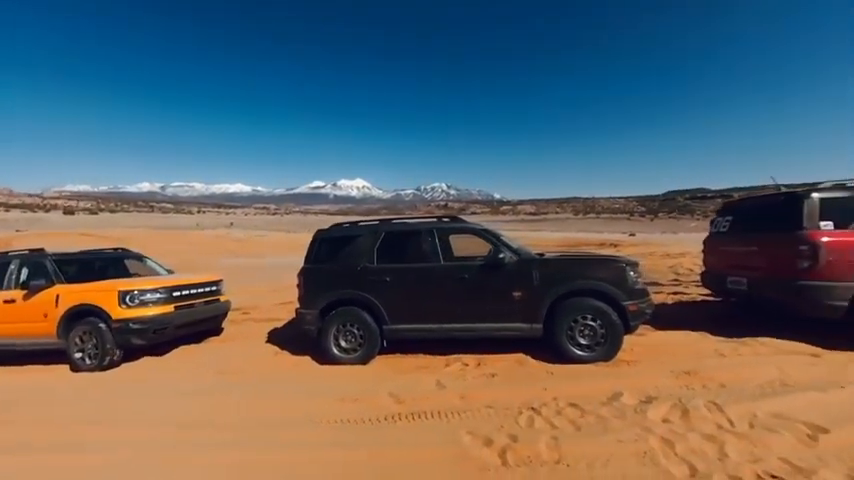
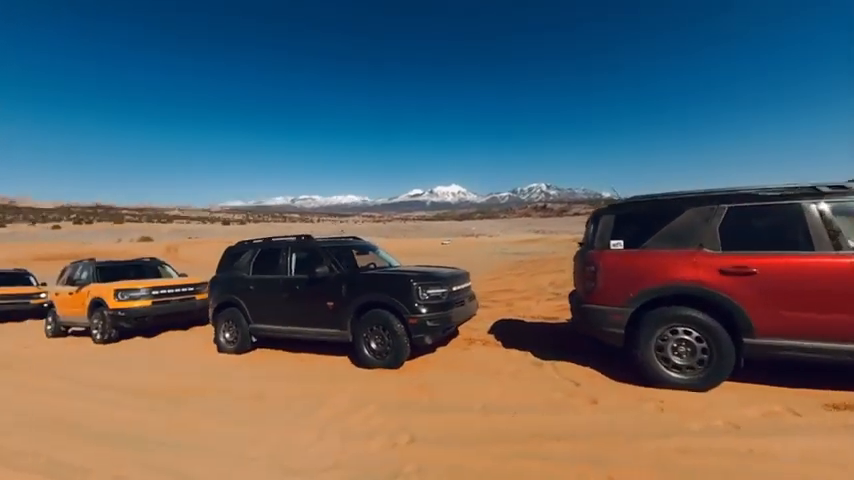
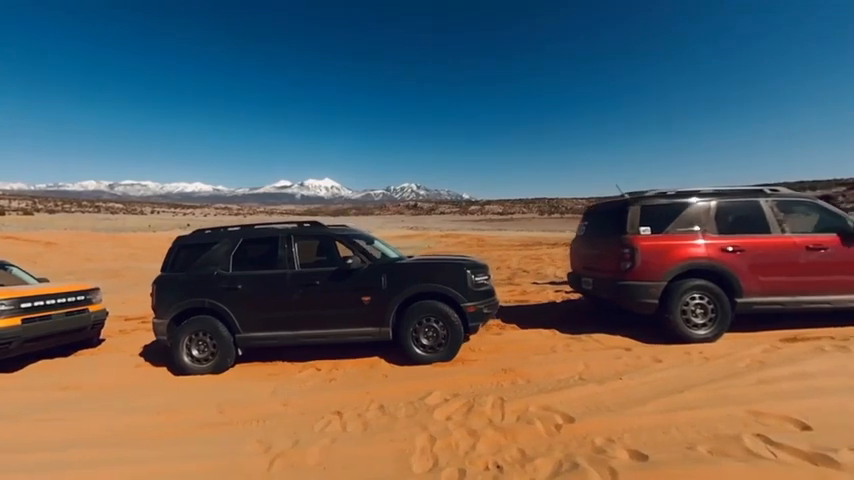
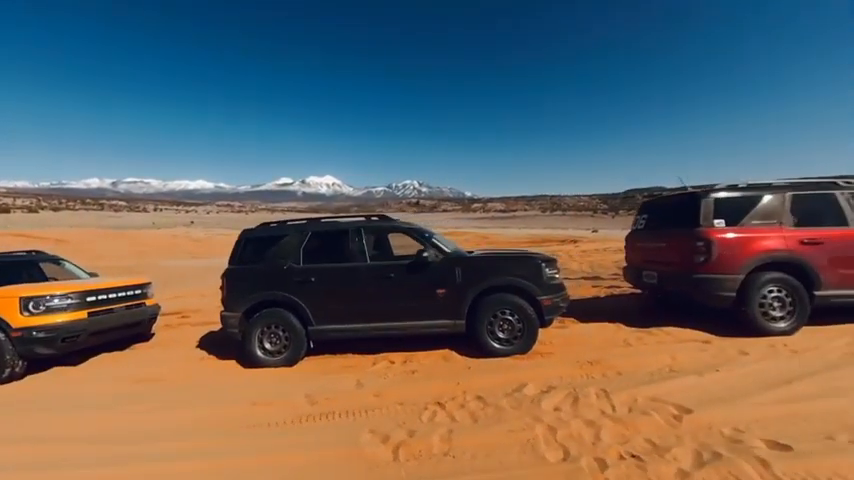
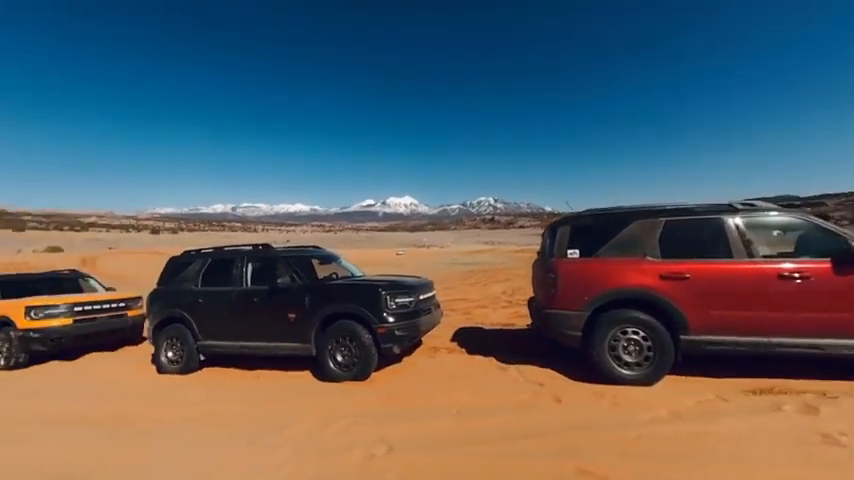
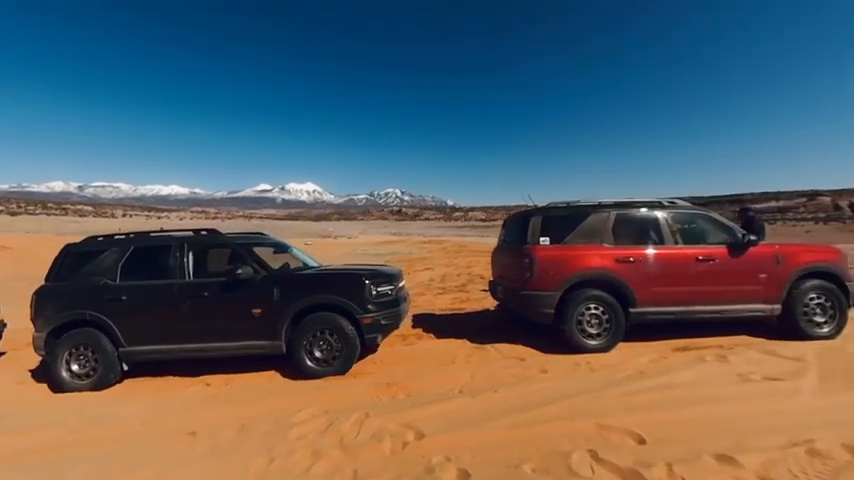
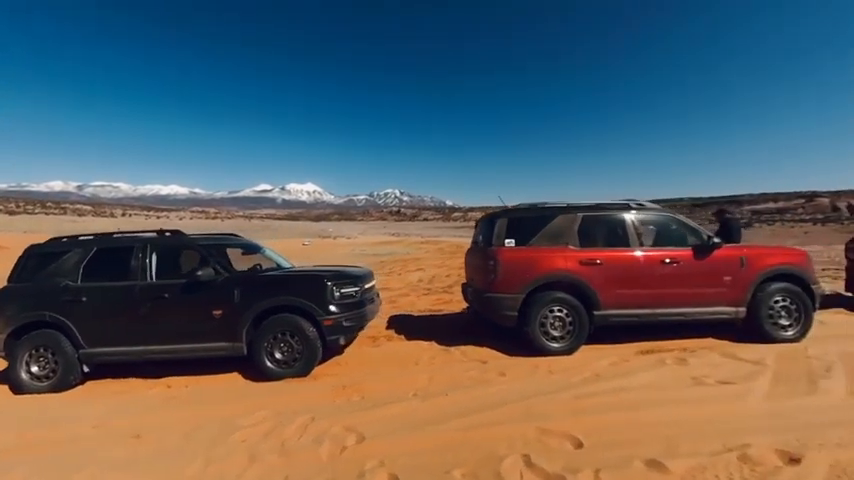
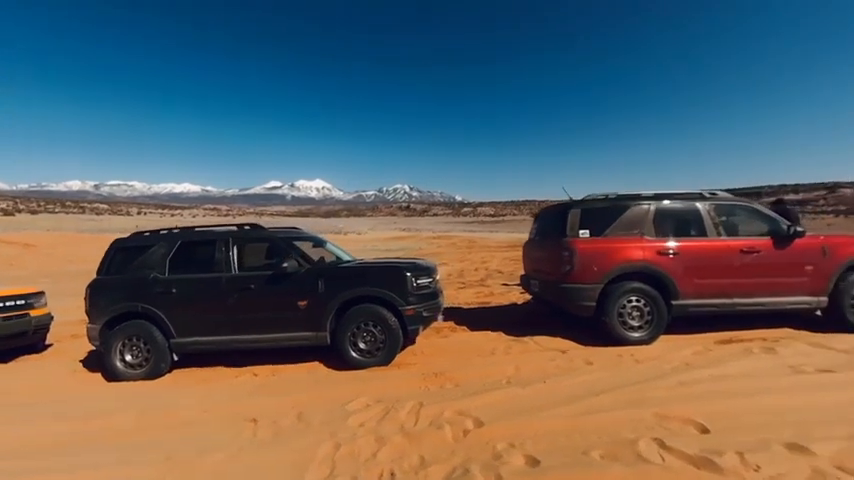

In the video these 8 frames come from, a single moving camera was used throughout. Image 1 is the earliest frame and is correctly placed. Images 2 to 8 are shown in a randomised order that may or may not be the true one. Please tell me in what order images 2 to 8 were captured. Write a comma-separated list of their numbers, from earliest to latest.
4, 3, 8, 6, 7, 5, 2
